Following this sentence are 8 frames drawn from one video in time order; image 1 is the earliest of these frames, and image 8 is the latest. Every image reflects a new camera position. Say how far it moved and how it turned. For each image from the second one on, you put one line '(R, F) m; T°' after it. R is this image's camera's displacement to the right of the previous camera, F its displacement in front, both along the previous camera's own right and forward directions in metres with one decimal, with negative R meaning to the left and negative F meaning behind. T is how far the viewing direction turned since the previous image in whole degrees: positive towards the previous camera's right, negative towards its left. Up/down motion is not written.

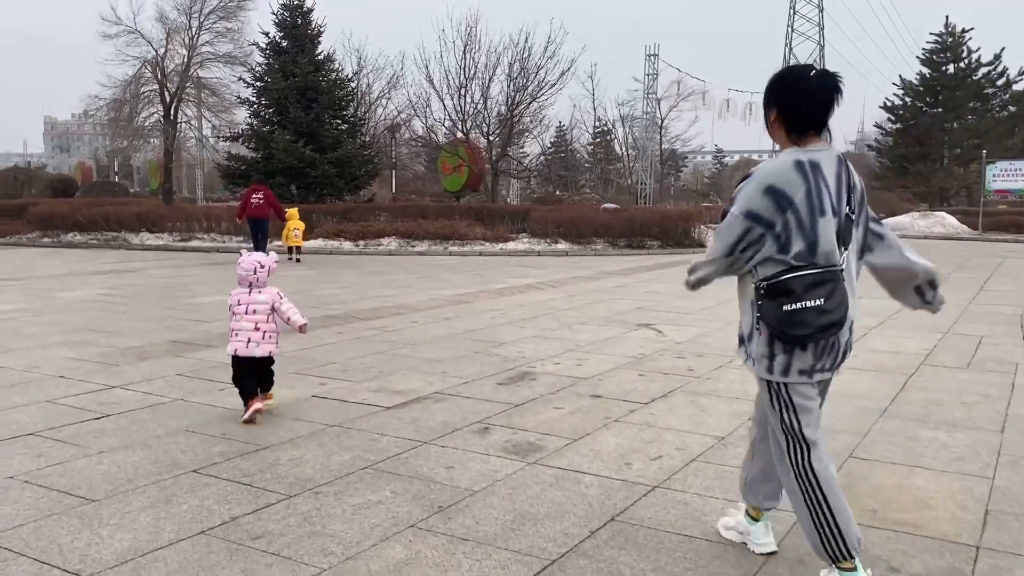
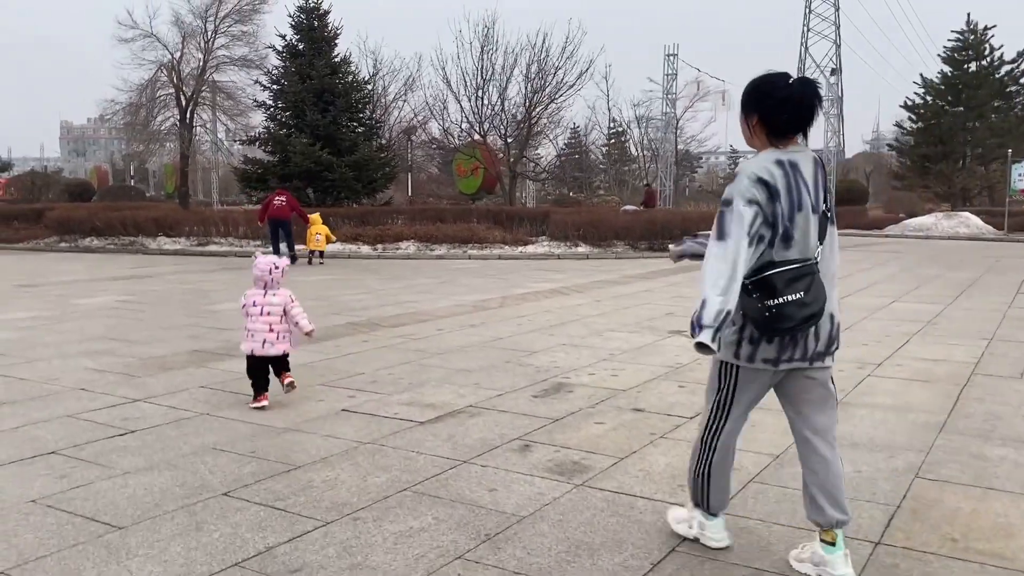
(-0.1, +0.2) m; -1°
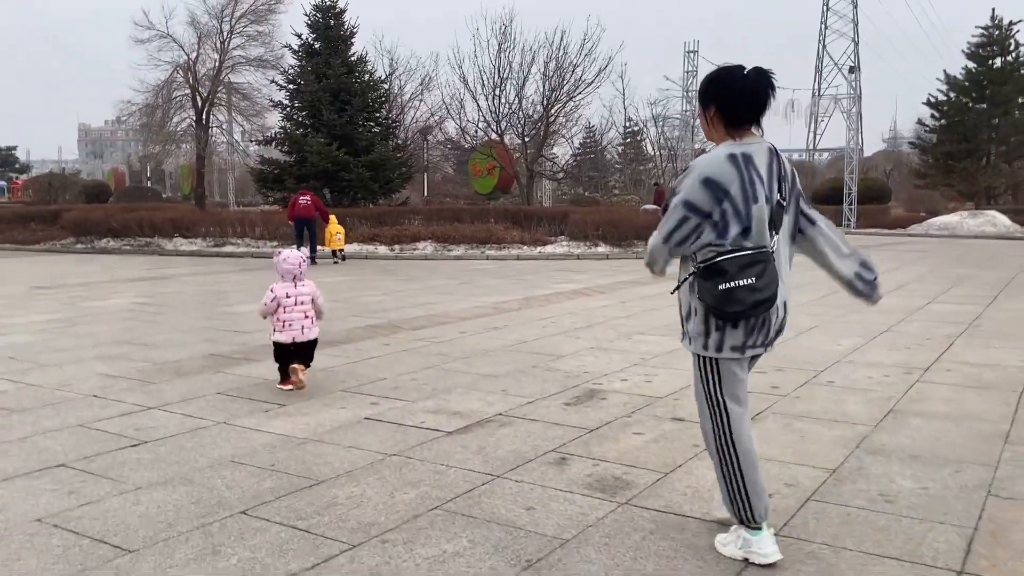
(-0.1, +0.3) m; -1°
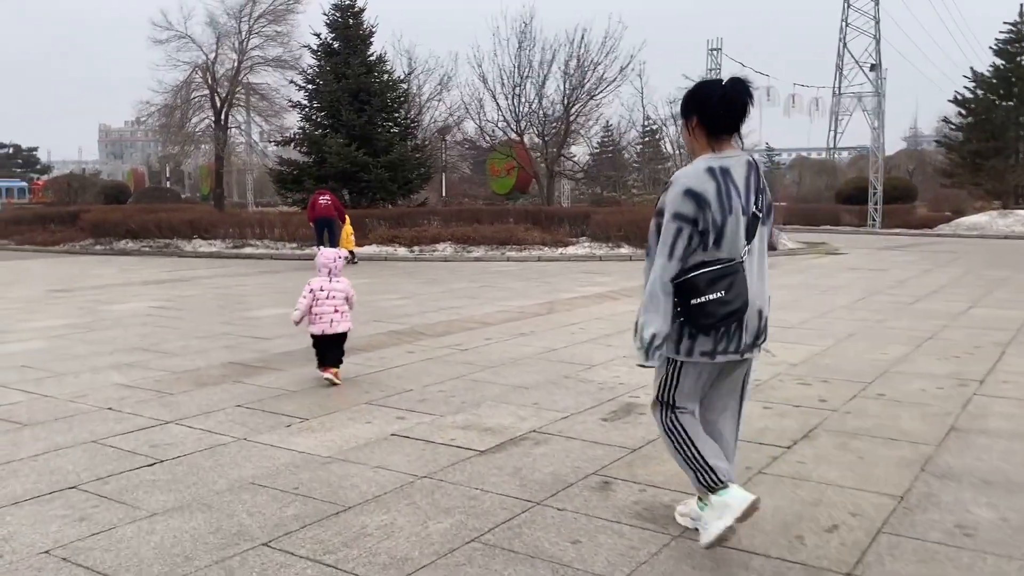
(-0.1, +0.3) m; -1°
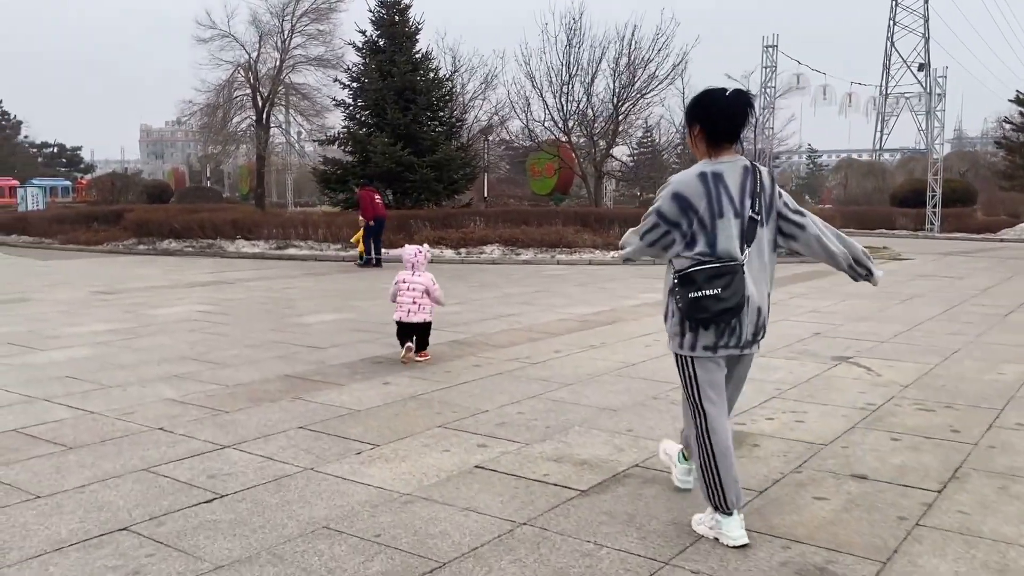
(-0.3, +0.5) m; -2°
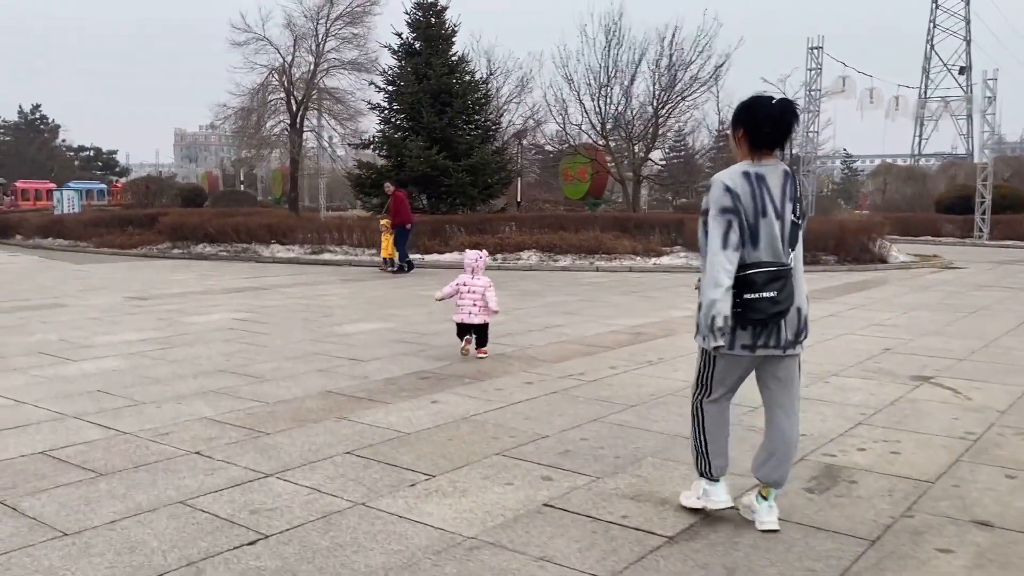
(-0.2, +0.4) m; -2°
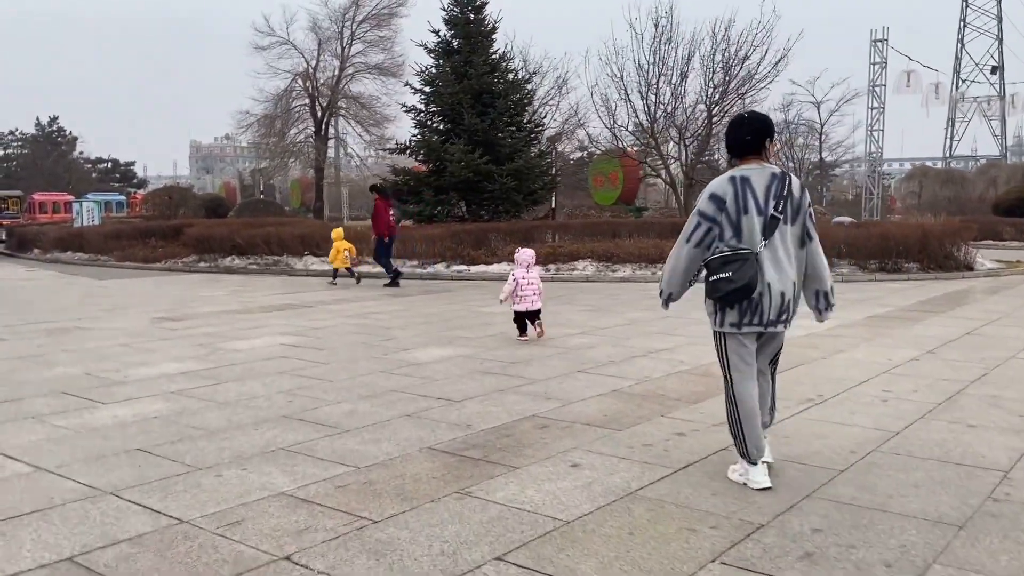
(-0.7, +1.3) m; -1°
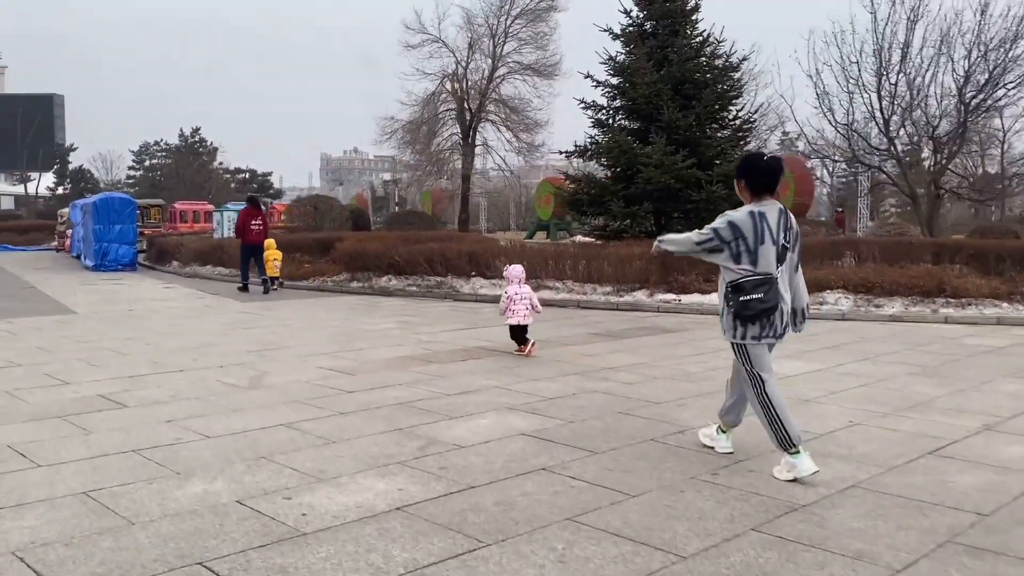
(-1.6, +3.0) m; -8°
